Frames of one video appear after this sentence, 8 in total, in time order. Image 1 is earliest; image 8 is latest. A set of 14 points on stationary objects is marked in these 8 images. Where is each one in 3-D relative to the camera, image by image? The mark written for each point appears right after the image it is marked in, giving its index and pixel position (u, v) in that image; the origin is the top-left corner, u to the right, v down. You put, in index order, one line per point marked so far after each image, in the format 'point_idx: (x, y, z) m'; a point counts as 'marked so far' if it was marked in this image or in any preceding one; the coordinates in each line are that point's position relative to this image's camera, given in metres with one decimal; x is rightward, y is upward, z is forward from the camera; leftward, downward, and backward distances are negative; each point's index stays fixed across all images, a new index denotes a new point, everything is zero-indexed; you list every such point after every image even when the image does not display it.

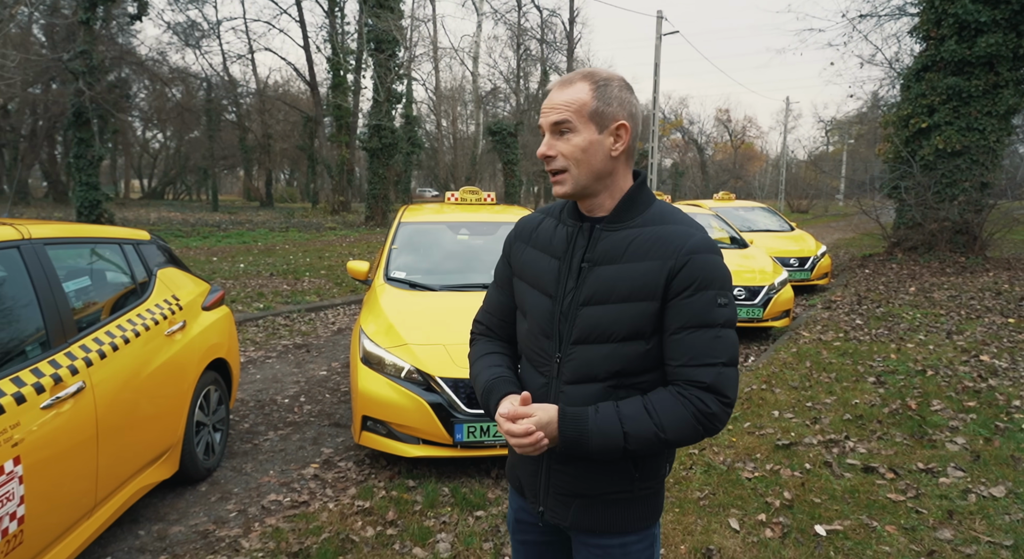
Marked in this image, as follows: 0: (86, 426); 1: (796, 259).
0: (-1.8, -0.6, +2.7) m
1: (+4.6, +0.3, +10.0) m
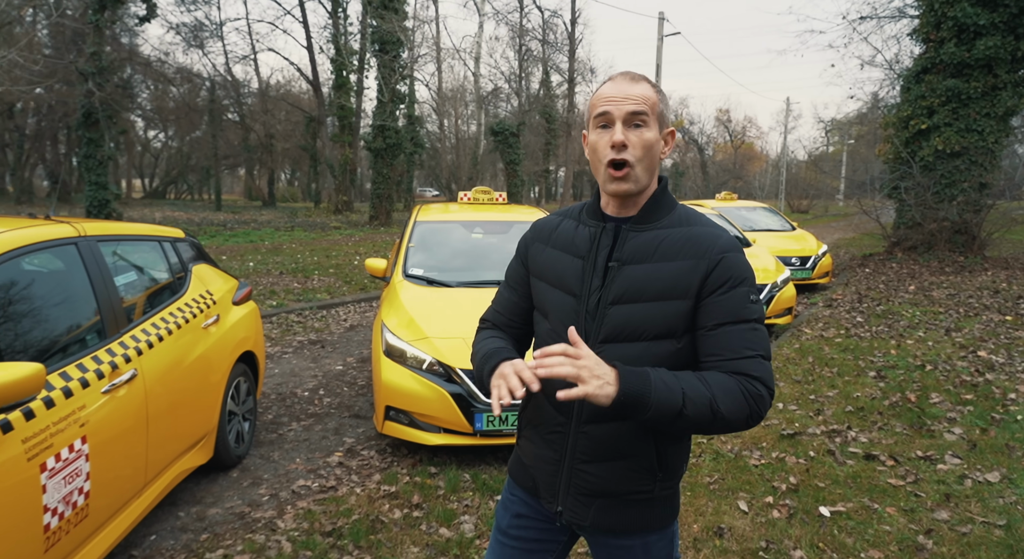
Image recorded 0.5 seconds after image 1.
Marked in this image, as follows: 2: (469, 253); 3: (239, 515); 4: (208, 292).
0: (-1.7, -0.6, +2.9) m
1: (+4.7, +0.4, +10.2) m
2: (-0.4, +0.3, +5.9) m
3: (-1.5, -1.3, +3.4) m
4: (-1.9, -0.1, +4.0) m
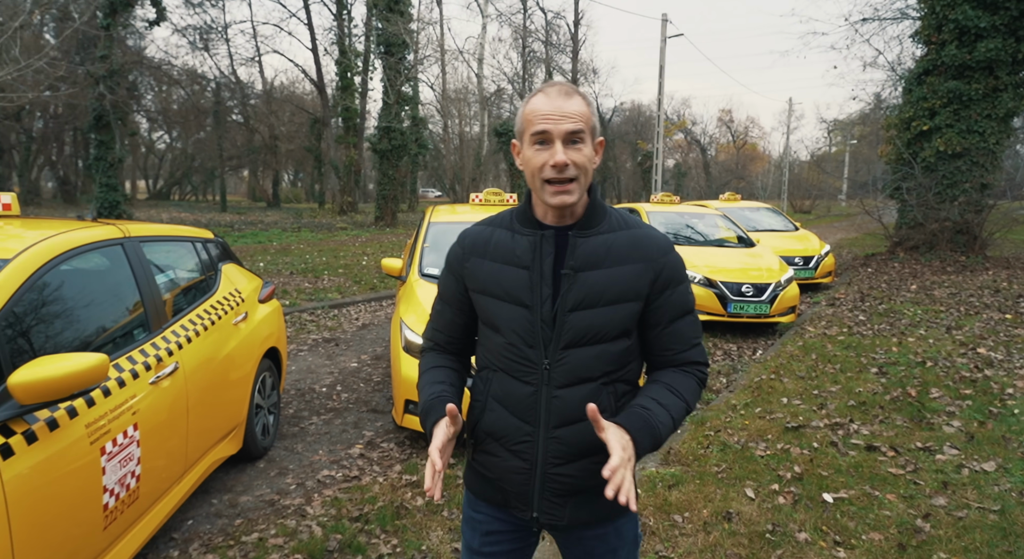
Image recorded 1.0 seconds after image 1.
0: (-1.6, -0.6, +3.0) m
1: (+4.8, +0.4, +10.4) m
2: (-0.3, +0.3, +6.1) m
3: (-1.4, -1.3, +3.6) m
4: (-1.8, -0.1, +4.2) m
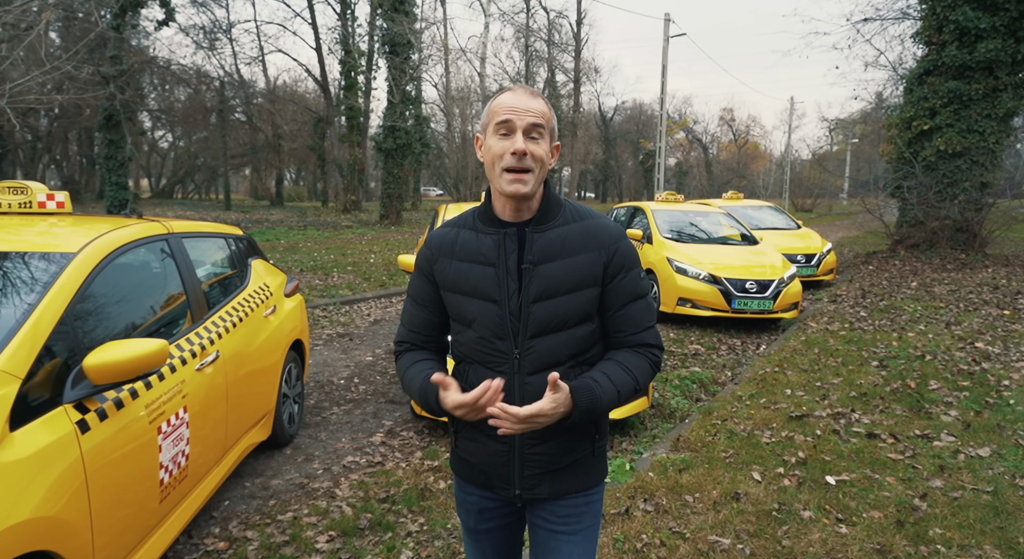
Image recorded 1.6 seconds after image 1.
0: (-1.5, -0.6, +3.2) m
1: (+5.0, +0.4, +10.5) m
2: (-0.2, +0.3, +6.3) m
3: (-1.3, -1.2, +3.8) m
4: (-1.7, 0.0, +4.3) m
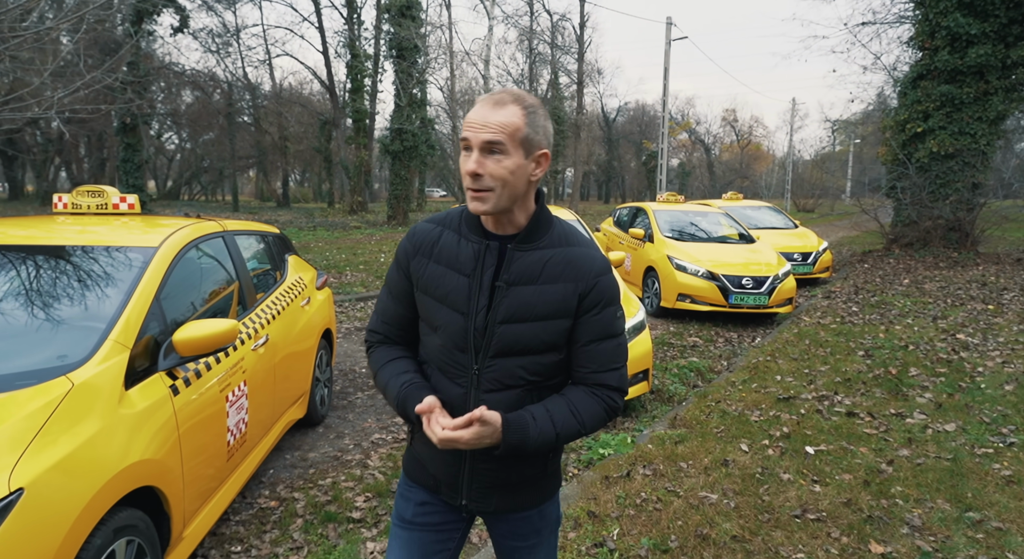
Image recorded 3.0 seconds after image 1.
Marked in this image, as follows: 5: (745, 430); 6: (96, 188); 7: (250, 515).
0: (-1.4, -0.5, +3.7) m
1: (+5.1, +0.5, +10.9) m
2: (-0.1, +0.4, +6.7) m
3: (-1.2, -1.2, +4.2) m
4: (-1.6, 0.0, +4.8) m
5: (+1.6, -1.0, +4.2) m
6: (-2.4, +0.5, +3.6) m
7: (-1.4, -1.3, +3.4) m
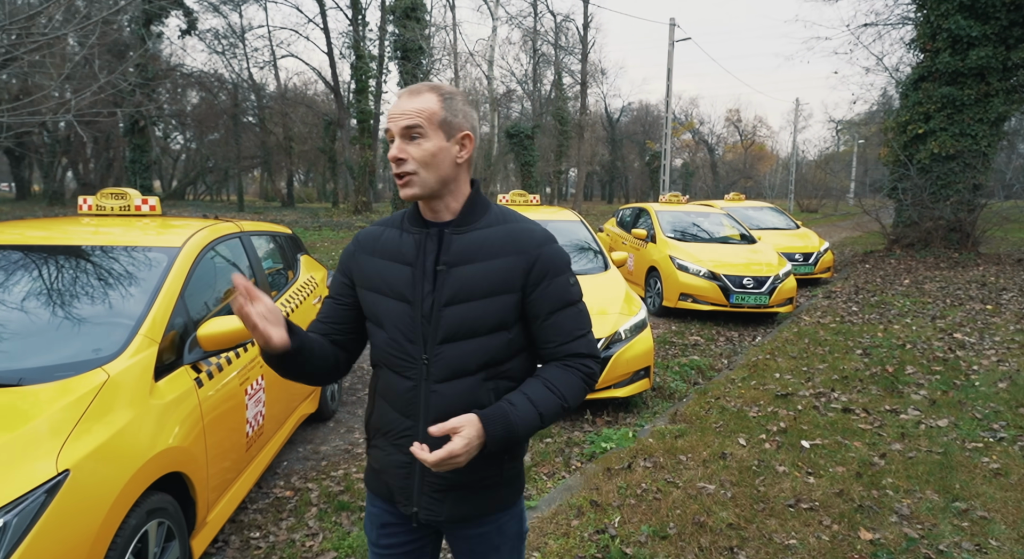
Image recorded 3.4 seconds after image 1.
0: (-1.4, -0.5, +3.8) m
1: (+5.2, +0.5, +11.1) m
2: (0.0, +0.4, +6.8) m
3: (-1.2, -1.2, +4.3) m
4: (-1.6, 0.0, +4.9) m
5: (+1.6, -1.0, +4.4) m
6: (-2.4, +0.5, +3.8) m
7: (-1.4, -1.3, +3.5) m
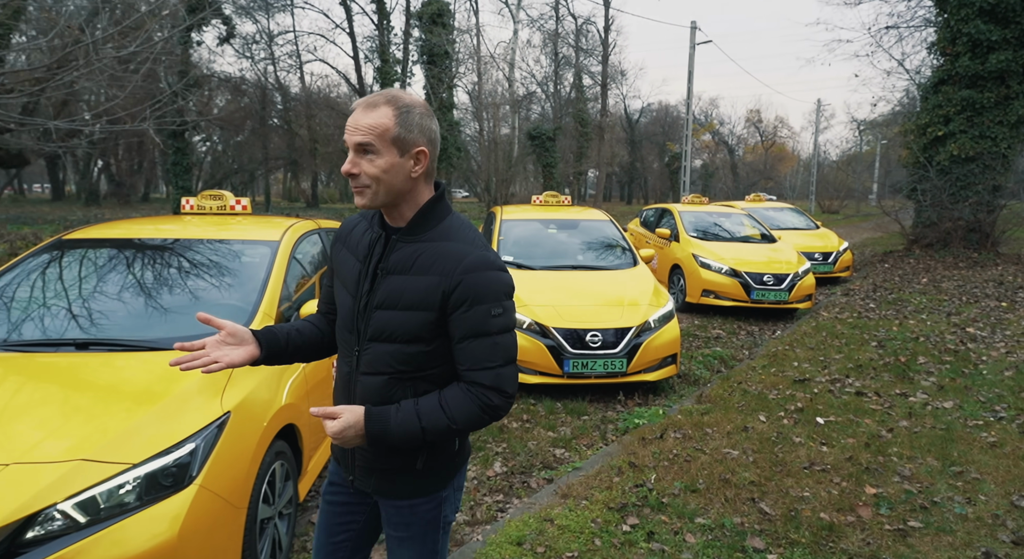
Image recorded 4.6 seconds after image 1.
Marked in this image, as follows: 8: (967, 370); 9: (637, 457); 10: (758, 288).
0: (-1.1, -0.4, +4.3) m
1: (+5.7, +0.5, +11.4) m
2: (+0.4, +0.4, +7.3) m
3: (-0.8, -1.1, +4.8) m
4: (-1.3, +0.1, +5.5) m
5: (+2.0, -1.0, +4.8) m
6: (-2.1, +0.6, +4.3) m
7: (-1.1, -1.2, +4.0) m
8: (+4.2, -0.8, +5.7) m
9: (+0.8, -1.1, +3.8) m
10: (+3.4, -0.1, +8.6) m
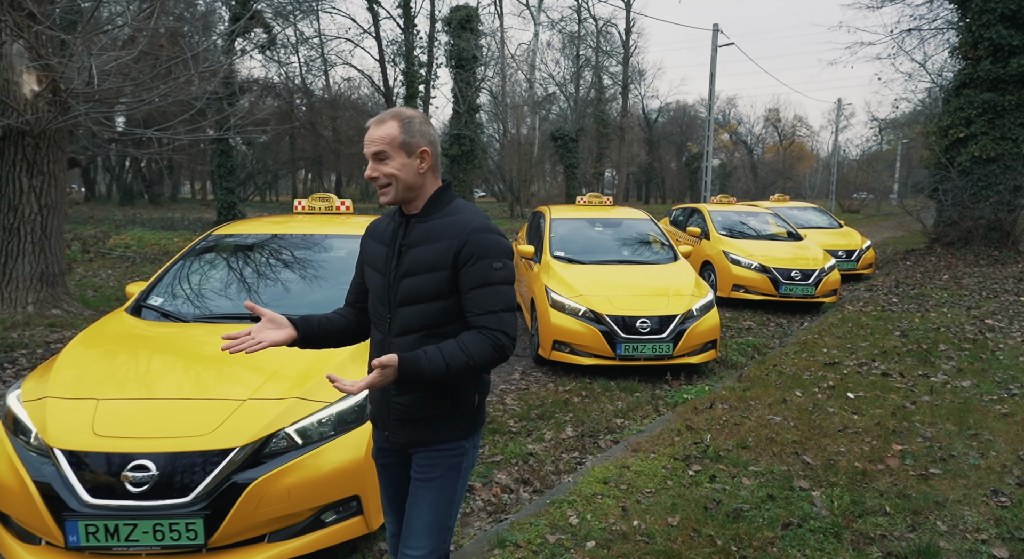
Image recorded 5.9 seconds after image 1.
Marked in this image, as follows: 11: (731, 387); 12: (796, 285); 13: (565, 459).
0: (-0.6, -0.4, +5.0) m
1: (+6.4, +0.5, +11.9) m
2: (+1.0, +0.5, +7.9) m
3: (-0.3, -1.1, +5.5) m
4: (-0.7, +0.2, +6.1) m
5: (+2.5, -0.9, +5.4) m
6: (-1.5, +0.7, +5.0) m
7: (-0.6, -1.1, +4.7) m
8: (+4.7, -0.8, +6.2) m
9: (+1.3, -1.0, +4.4) m
10: (+4.0, -0.1, +9.1) m
11: (+1.9, -0.9, +5.3) m
12: (+4.2, -0.1, +9.1) m
13: (+0.4, -1.2, +4.1) m
